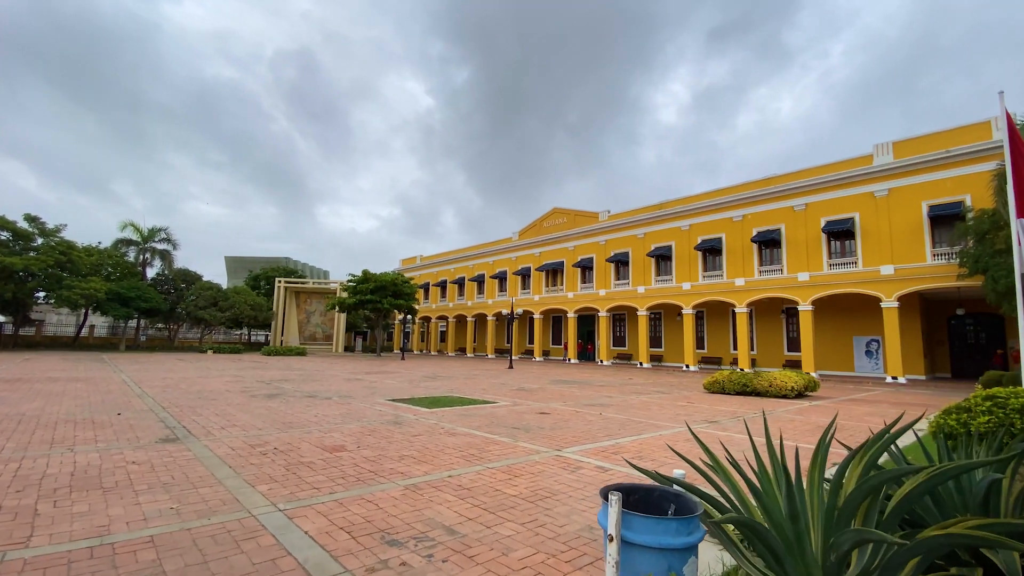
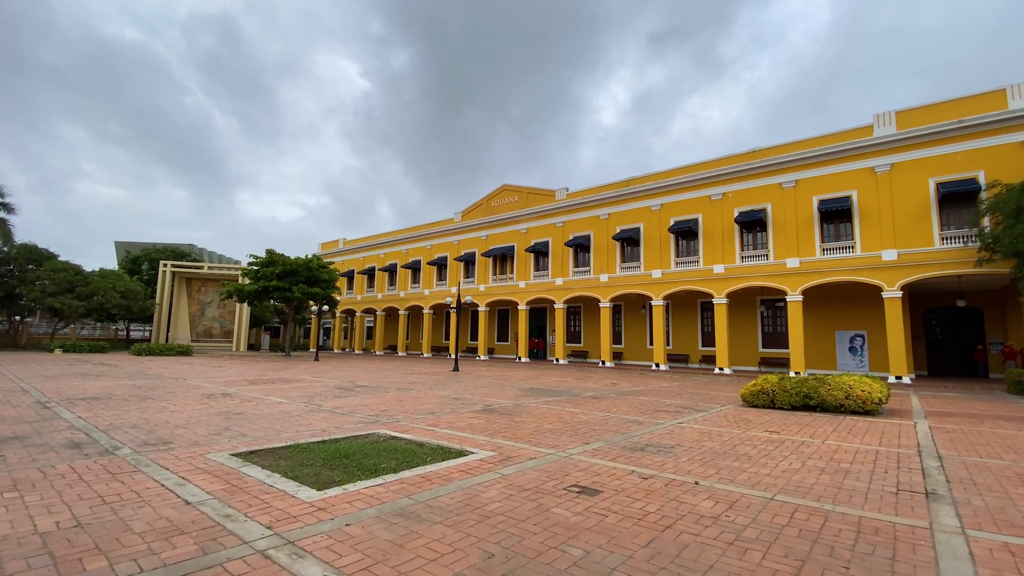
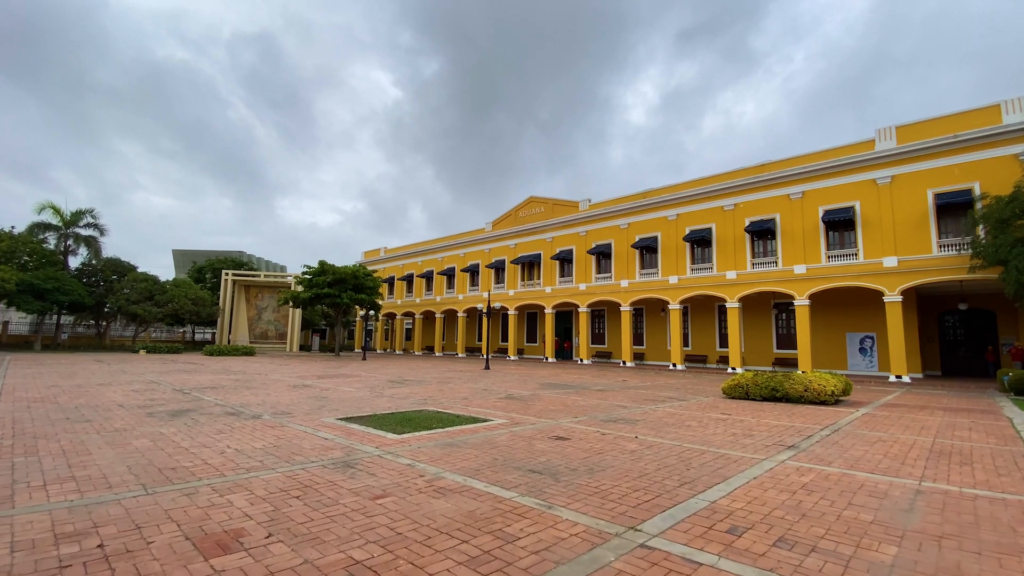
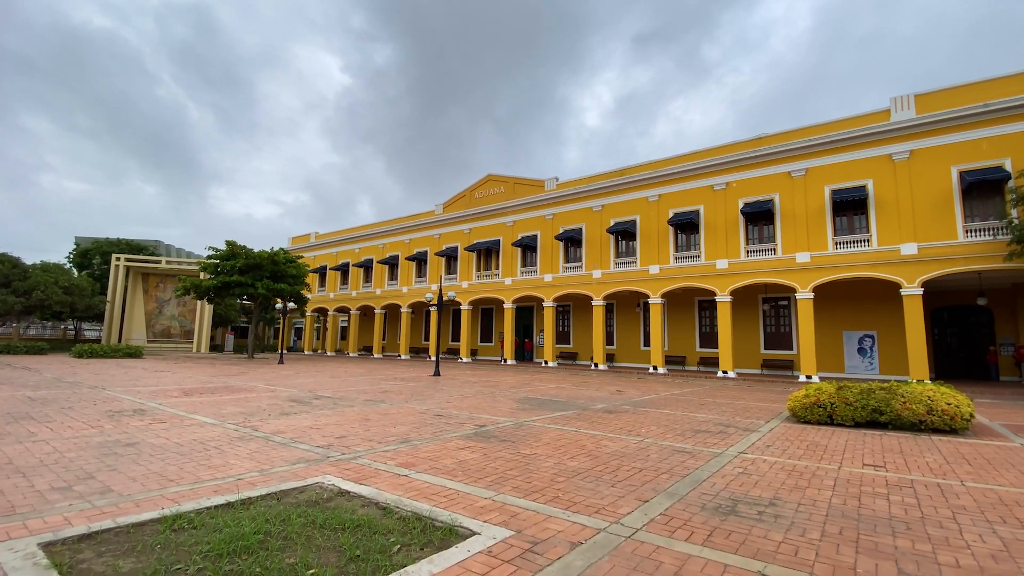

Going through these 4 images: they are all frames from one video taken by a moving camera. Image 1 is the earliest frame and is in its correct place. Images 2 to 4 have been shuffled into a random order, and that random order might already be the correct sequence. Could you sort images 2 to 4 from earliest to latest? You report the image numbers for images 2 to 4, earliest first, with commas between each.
3, 2, 4
